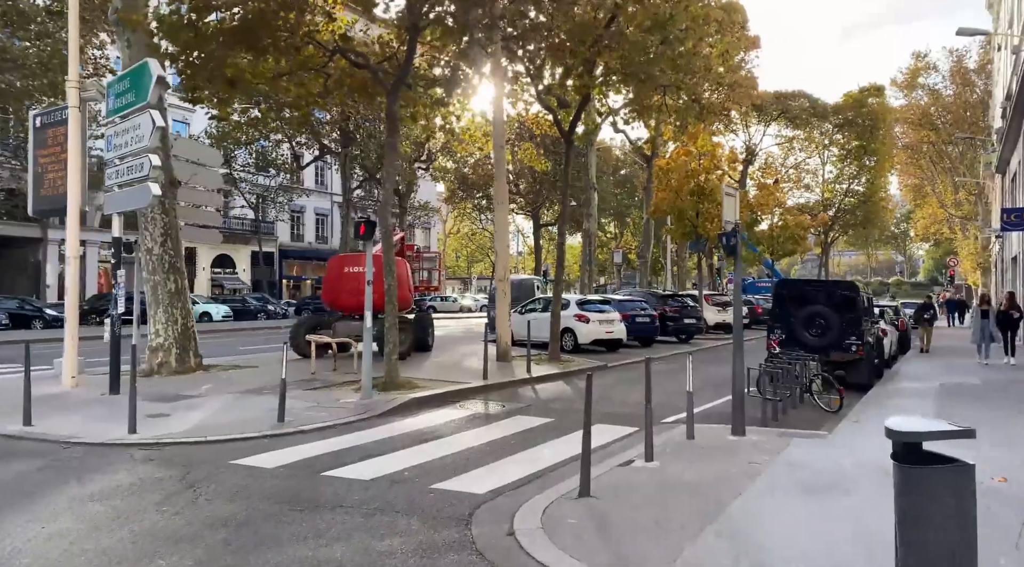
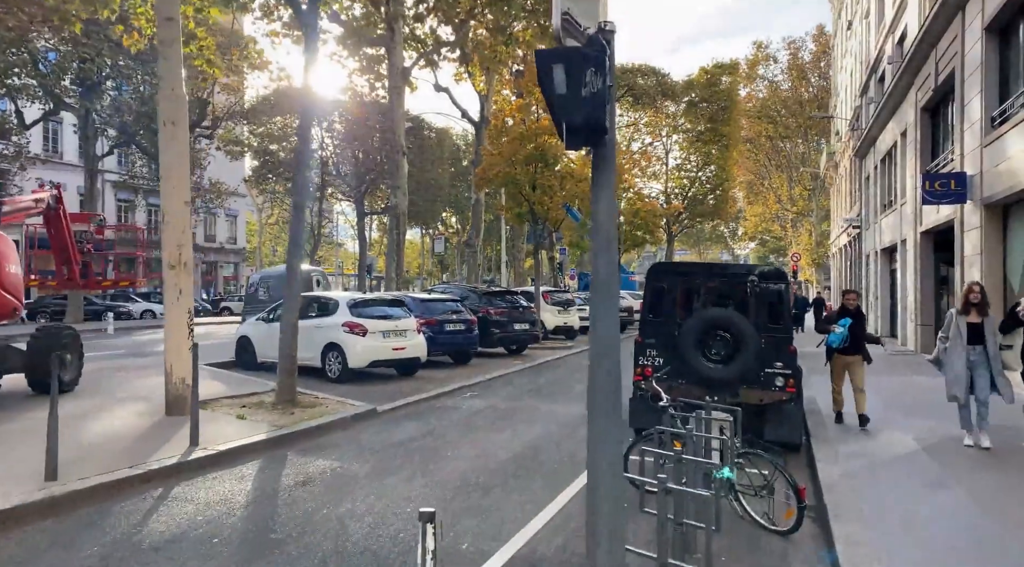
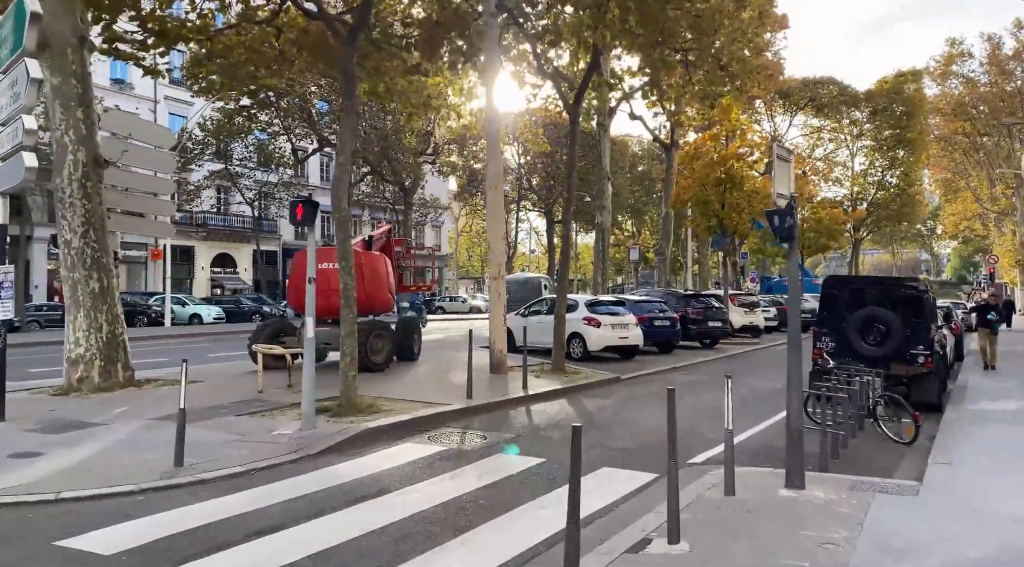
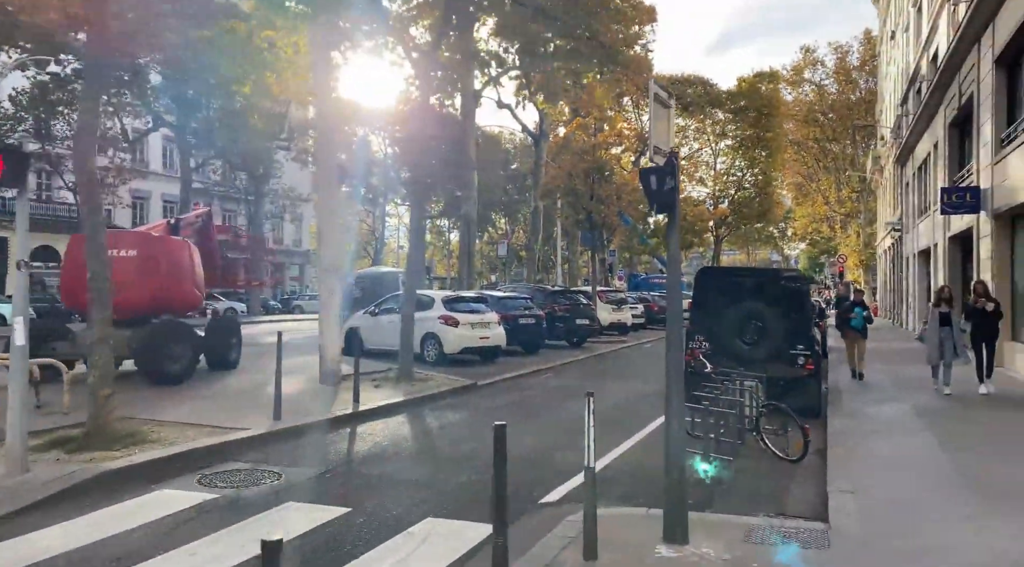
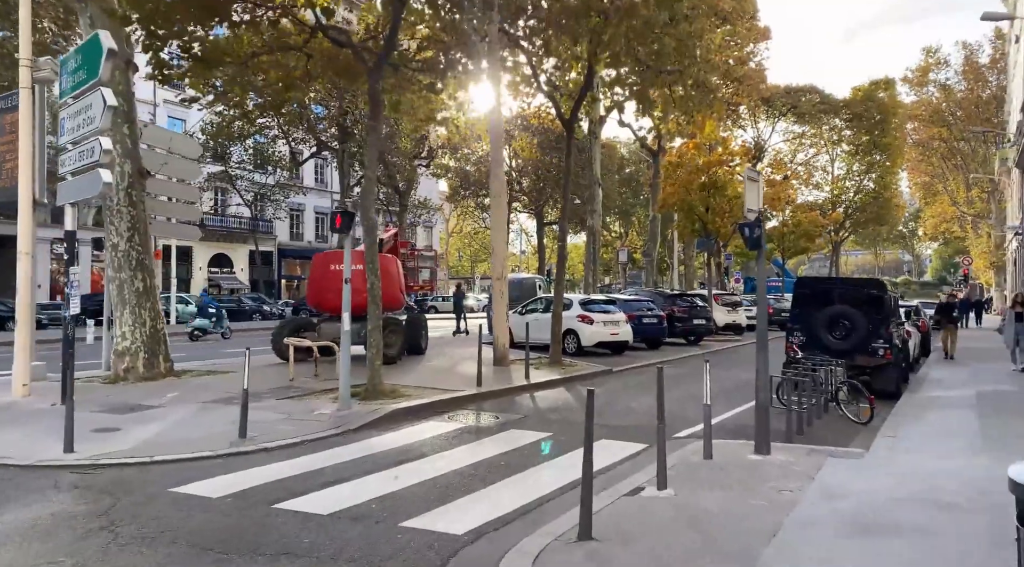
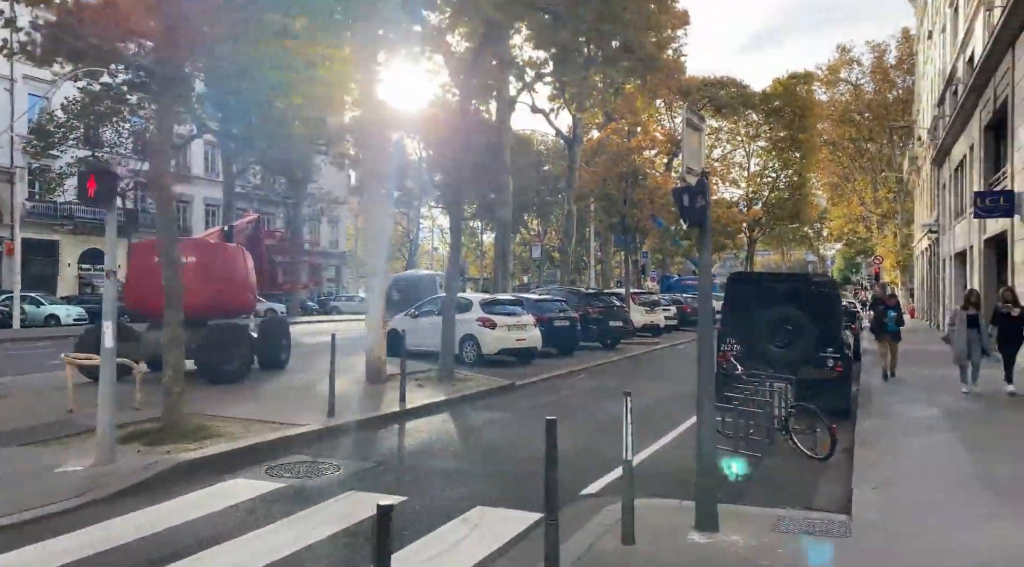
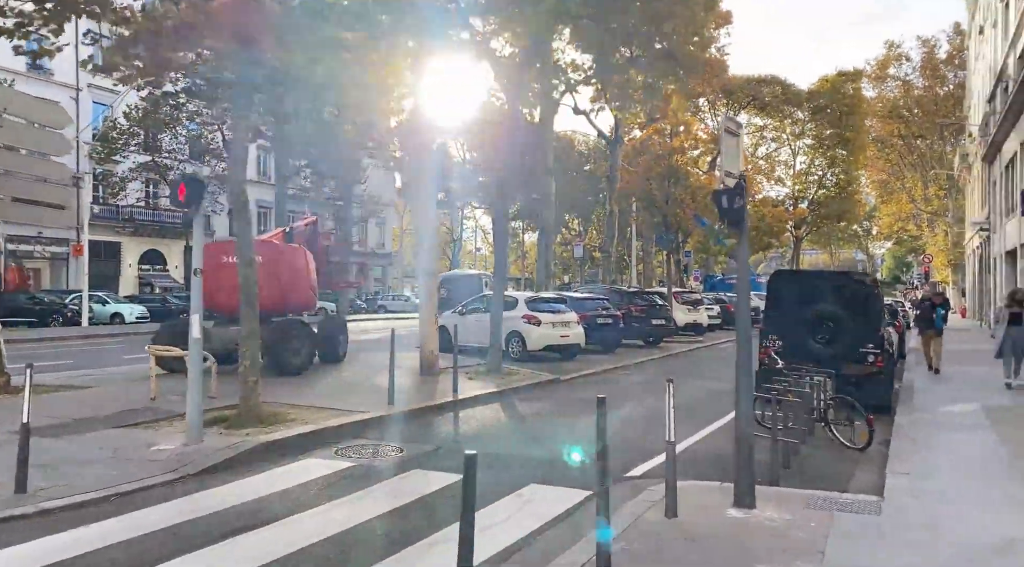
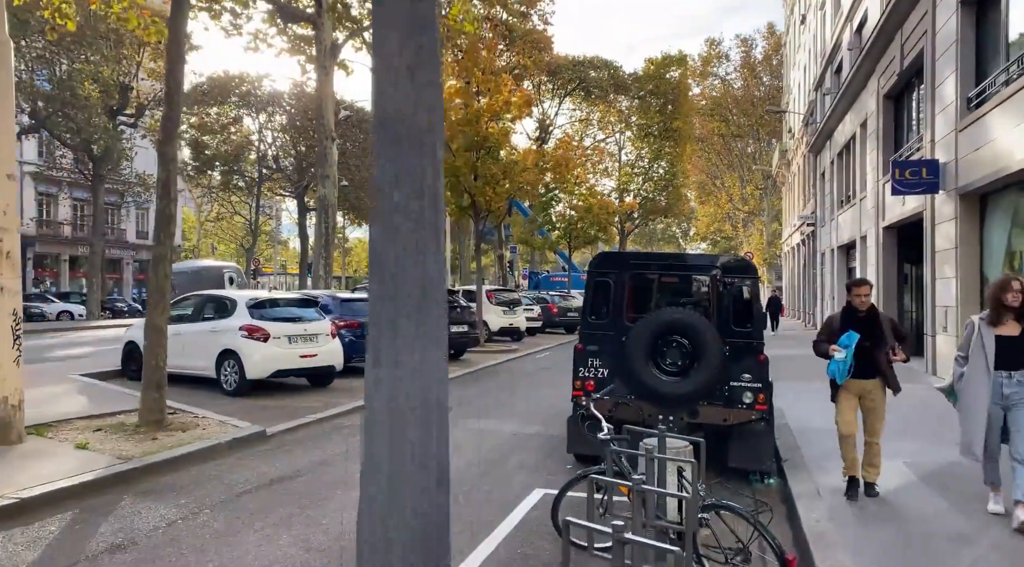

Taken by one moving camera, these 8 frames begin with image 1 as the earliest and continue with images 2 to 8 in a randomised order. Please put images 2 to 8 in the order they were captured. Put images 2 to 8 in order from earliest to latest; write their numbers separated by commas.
5, 3, 7, 6, 4, 2, 8
